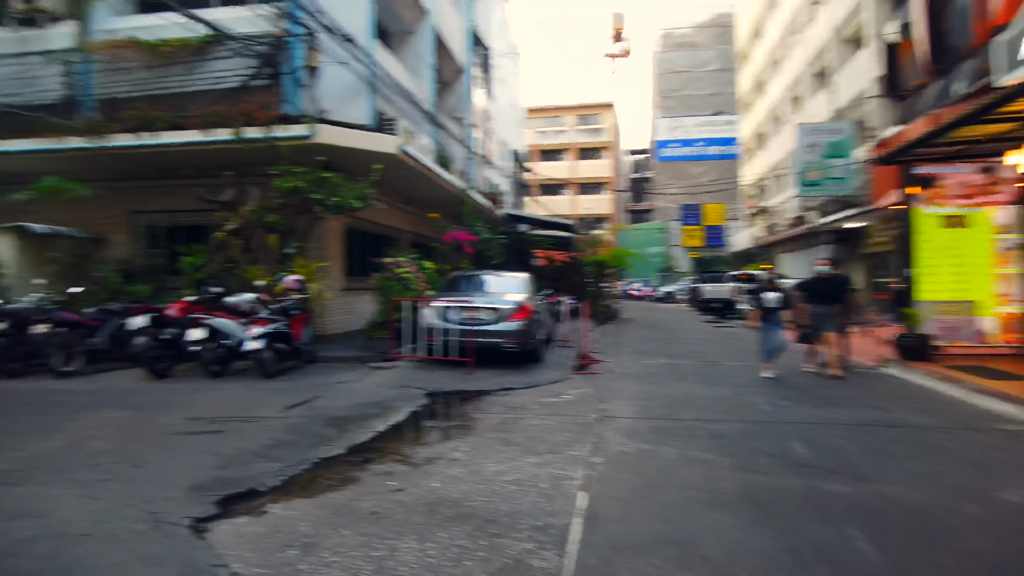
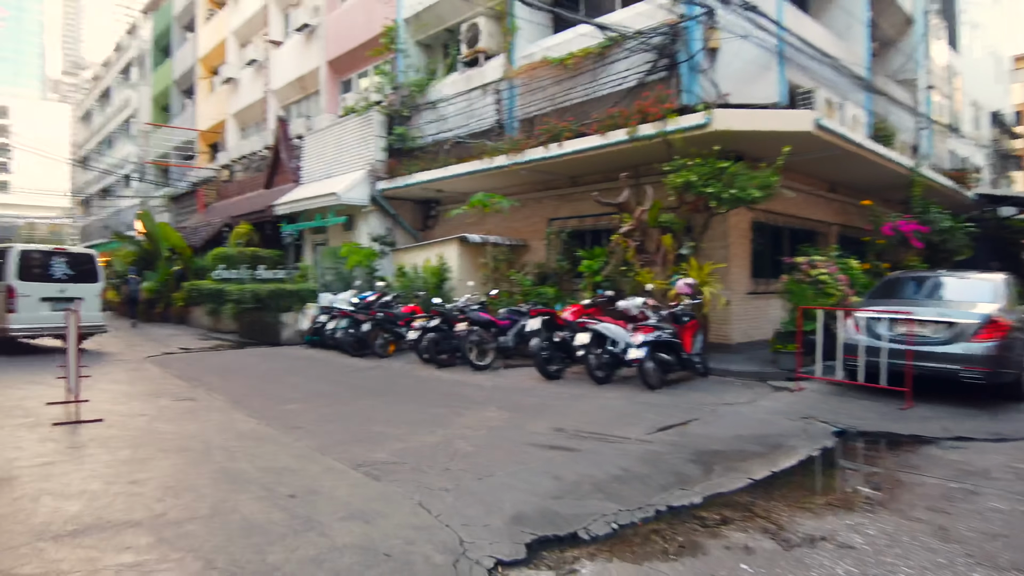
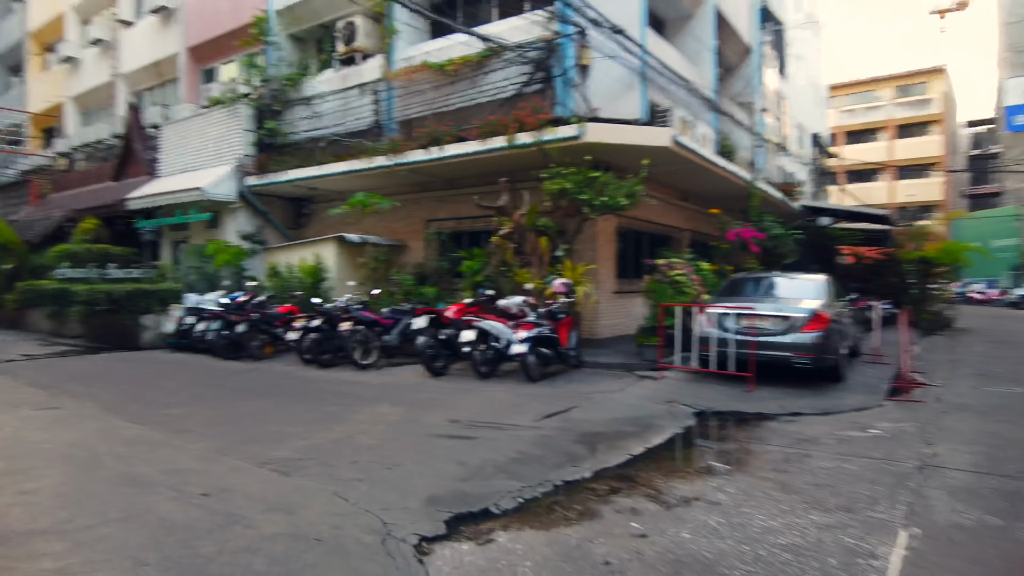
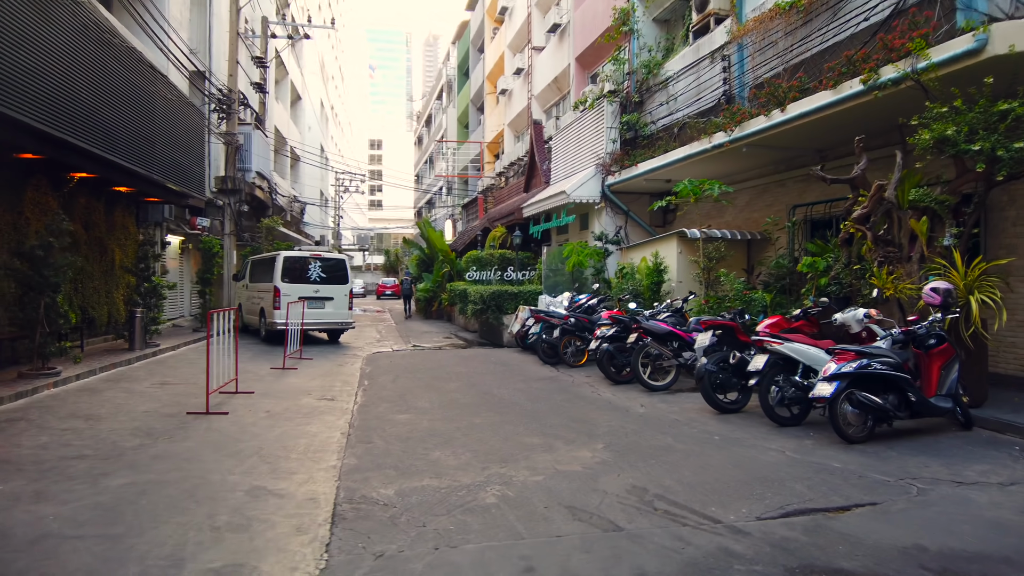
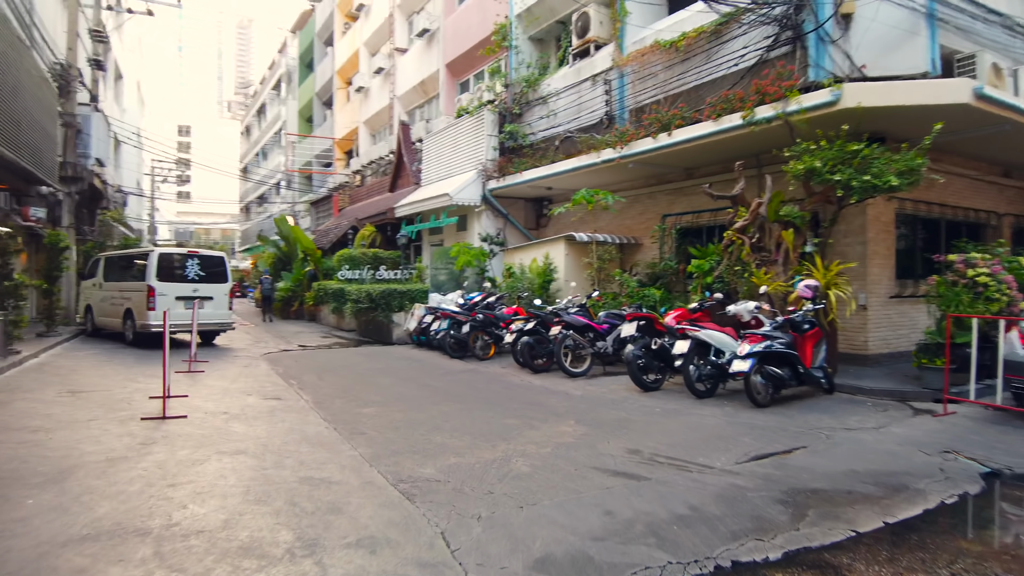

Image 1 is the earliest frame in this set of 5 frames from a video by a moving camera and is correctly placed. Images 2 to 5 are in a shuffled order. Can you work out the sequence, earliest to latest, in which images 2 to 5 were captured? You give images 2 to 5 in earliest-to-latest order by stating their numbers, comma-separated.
3, 2, 5, 4
